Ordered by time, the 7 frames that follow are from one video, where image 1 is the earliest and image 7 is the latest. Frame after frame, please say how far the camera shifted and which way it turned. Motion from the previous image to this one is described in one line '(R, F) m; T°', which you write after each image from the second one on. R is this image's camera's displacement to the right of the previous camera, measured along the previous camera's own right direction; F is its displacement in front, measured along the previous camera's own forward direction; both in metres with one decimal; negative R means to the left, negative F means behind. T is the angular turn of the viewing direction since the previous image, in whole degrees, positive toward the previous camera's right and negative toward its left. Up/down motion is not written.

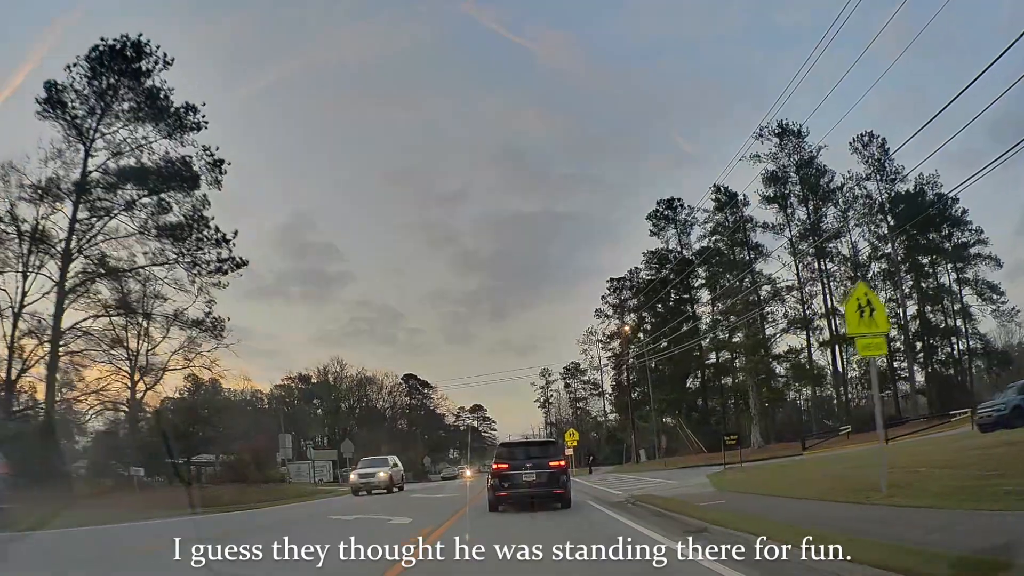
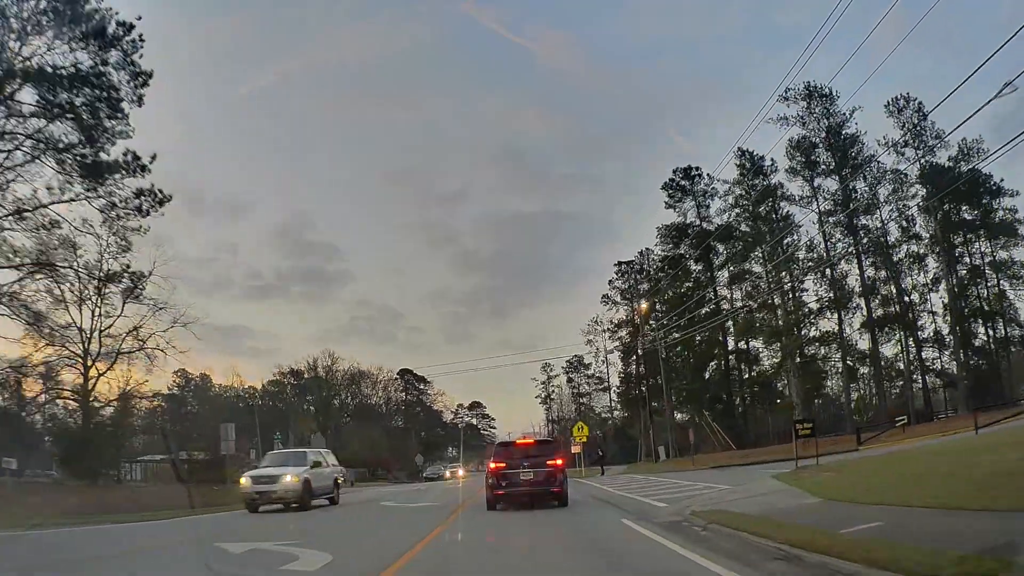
(+0.1, +5.3) m; 0°
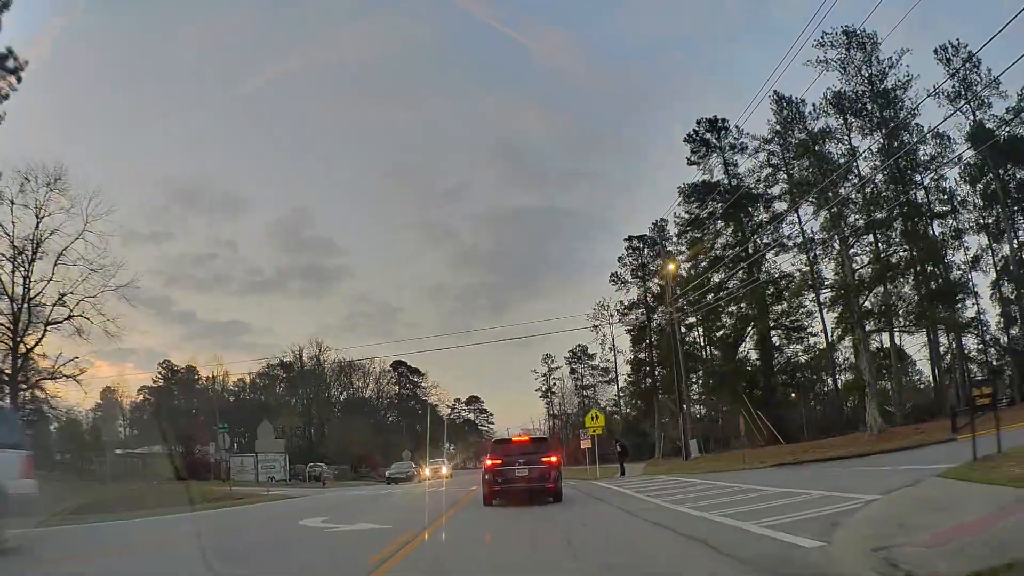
(+0.1, +6.2) m; 0°
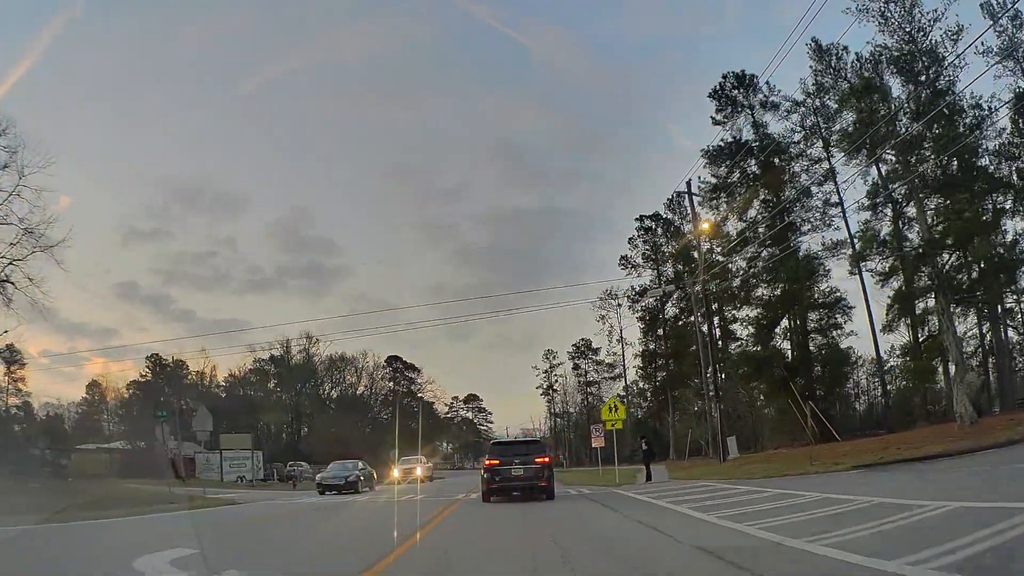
(0.0, +4.7) m; 0°
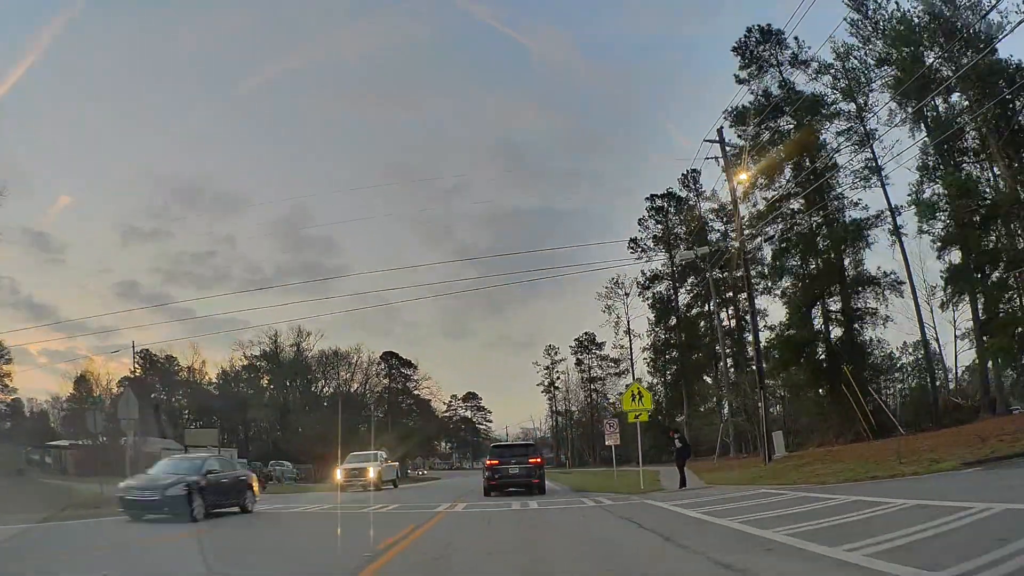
(0.0, +3.9) m; 0°
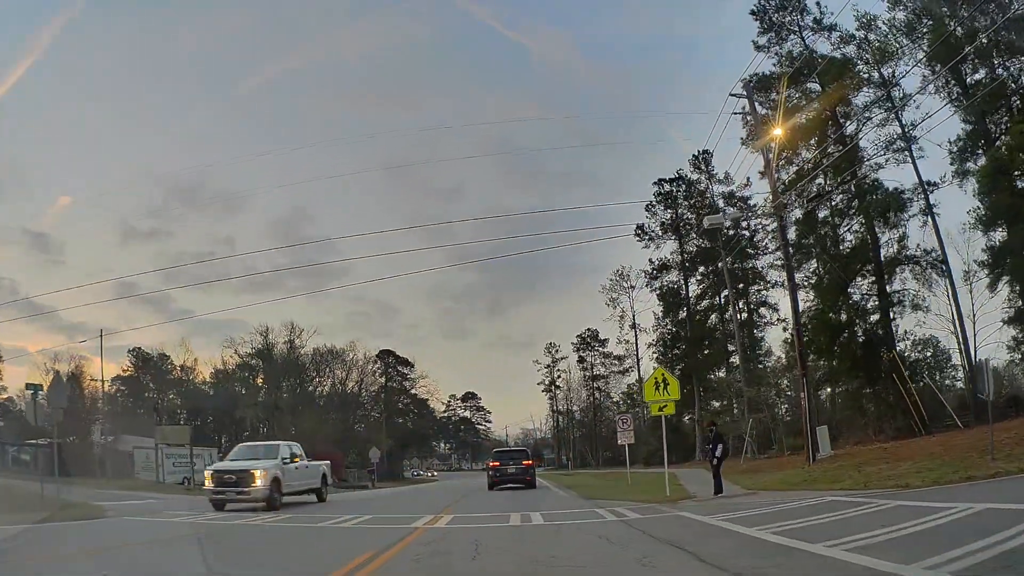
(0.0, +2.7) m; 0°
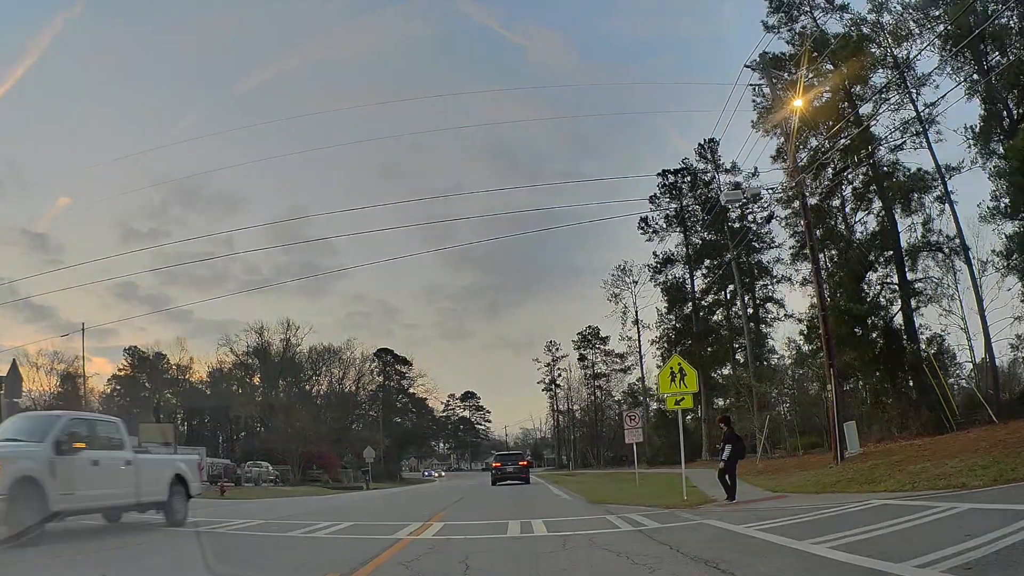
(0.0, +1.4) m; 0°
